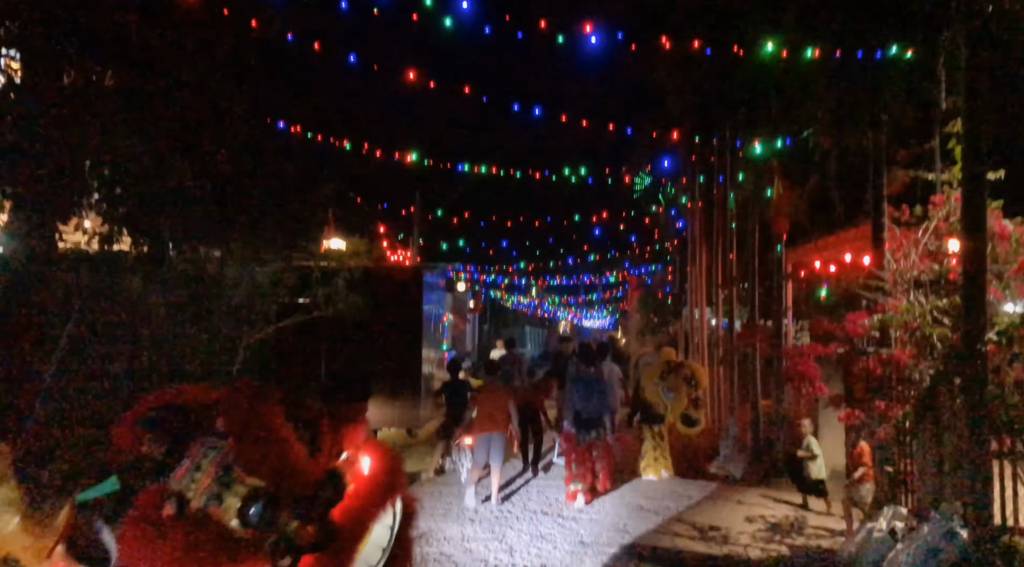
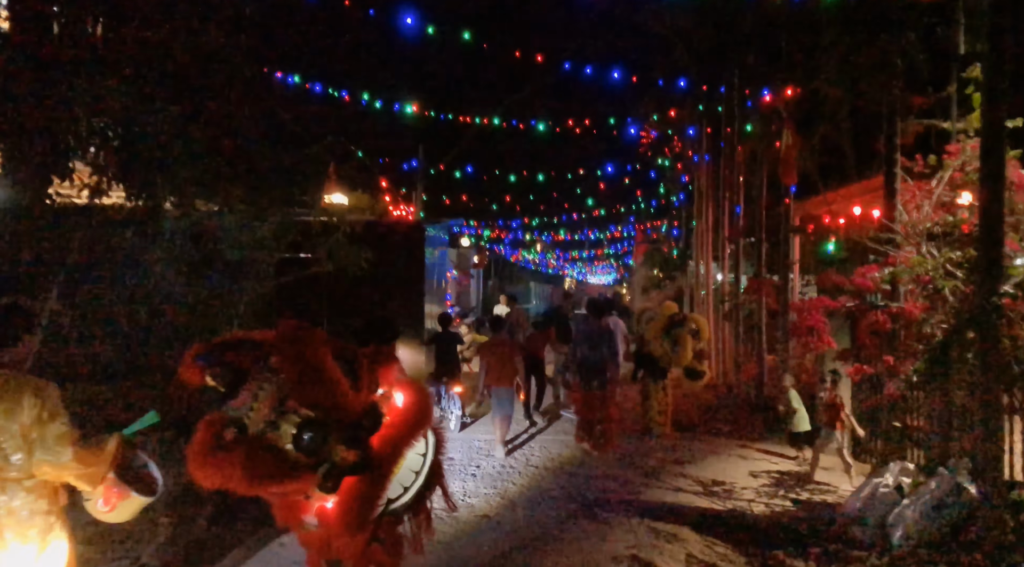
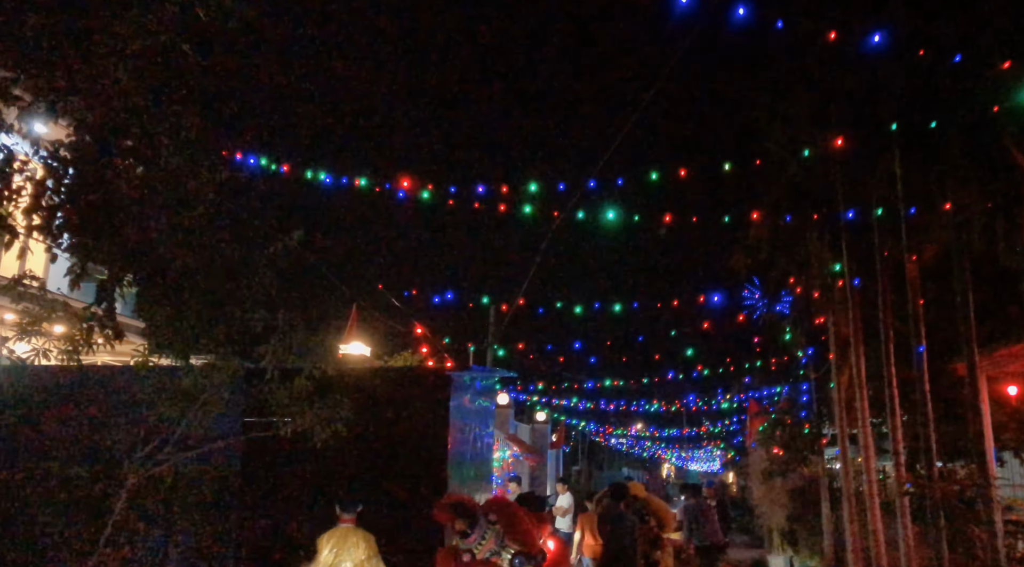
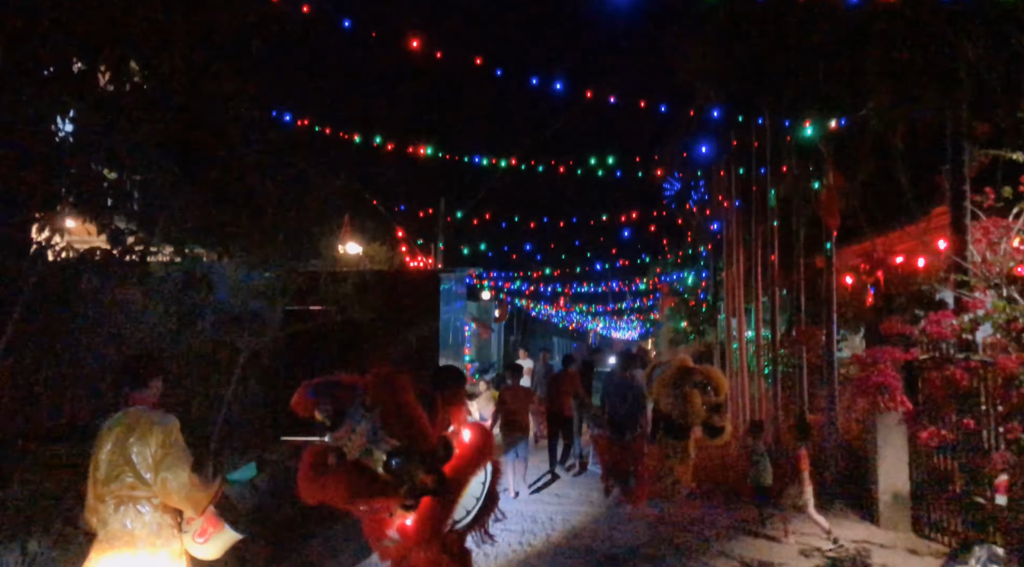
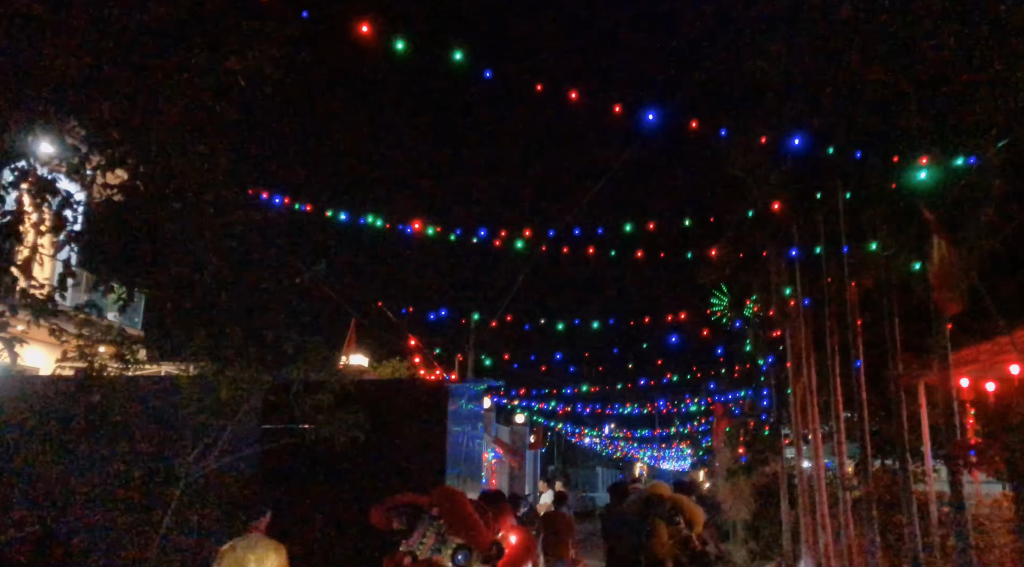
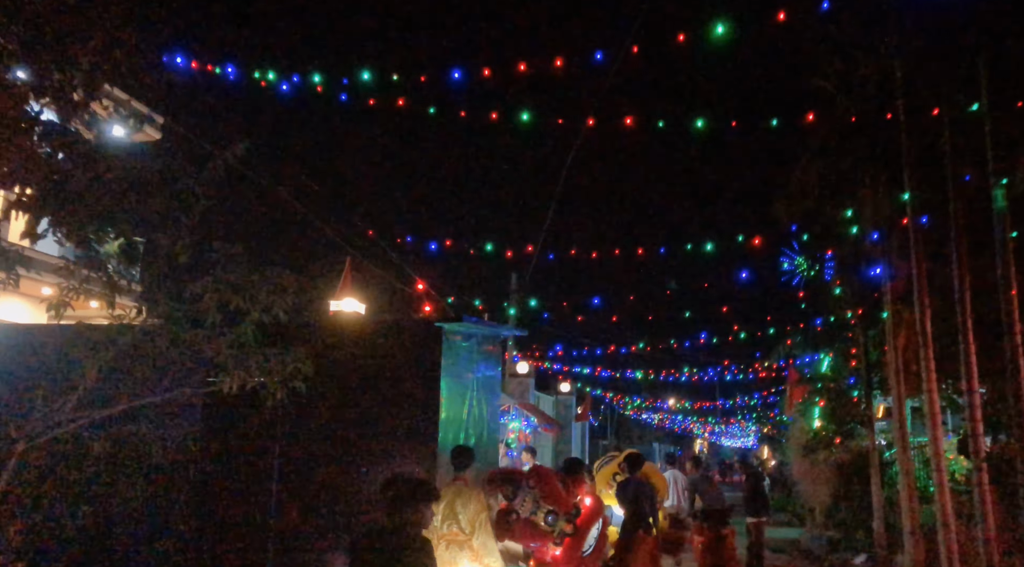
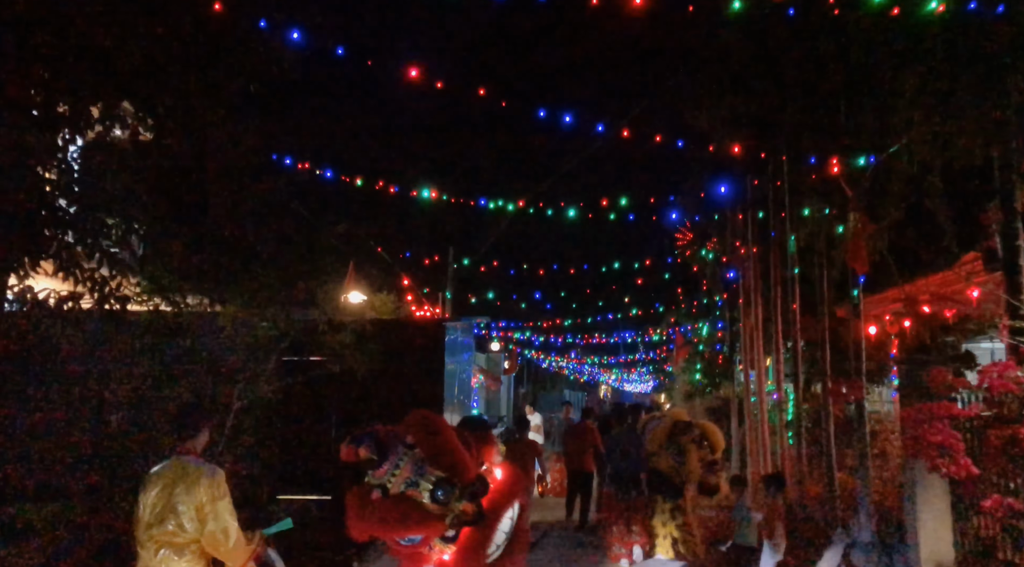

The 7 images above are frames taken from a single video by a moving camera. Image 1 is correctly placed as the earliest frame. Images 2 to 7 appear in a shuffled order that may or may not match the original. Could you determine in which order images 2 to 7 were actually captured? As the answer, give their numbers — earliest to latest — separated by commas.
2, 4, 7, 5, 3, 6
